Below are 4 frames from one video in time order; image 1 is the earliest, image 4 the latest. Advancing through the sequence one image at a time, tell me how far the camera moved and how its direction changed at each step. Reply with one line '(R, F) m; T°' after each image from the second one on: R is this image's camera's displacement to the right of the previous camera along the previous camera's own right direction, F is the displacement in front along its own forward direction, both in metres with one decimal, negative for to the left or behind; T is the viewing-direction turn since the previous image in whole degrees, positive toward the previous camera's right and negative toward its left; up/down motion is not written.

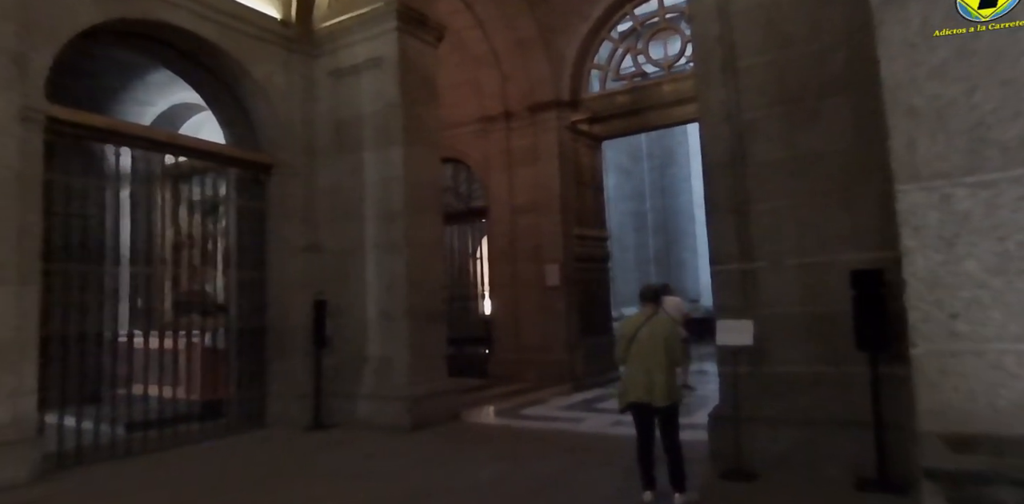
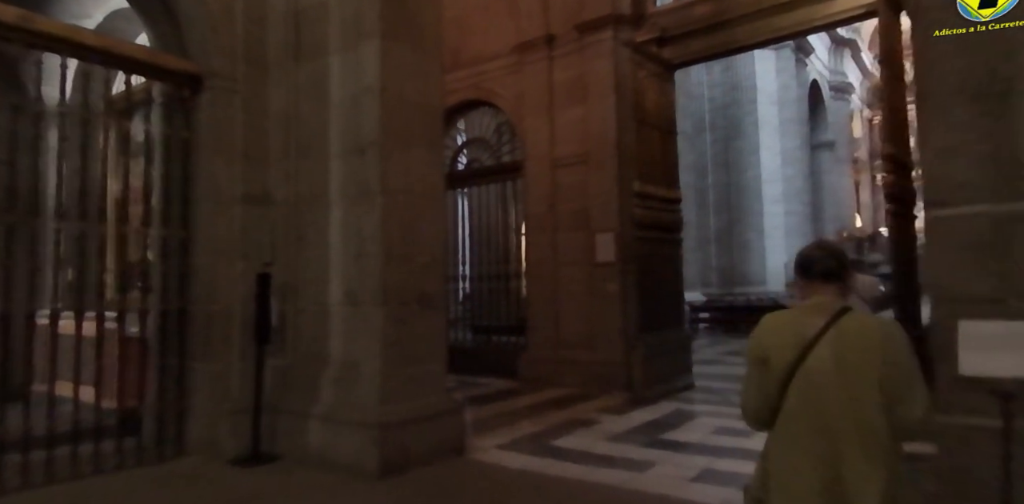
(+0.1, +2.3) m; -4°
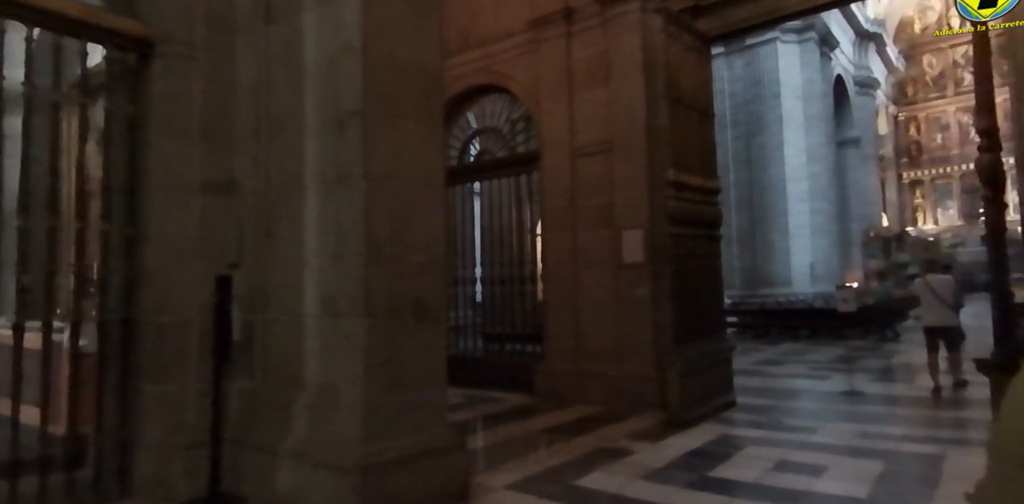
(0.0, +0.9) m; -1°
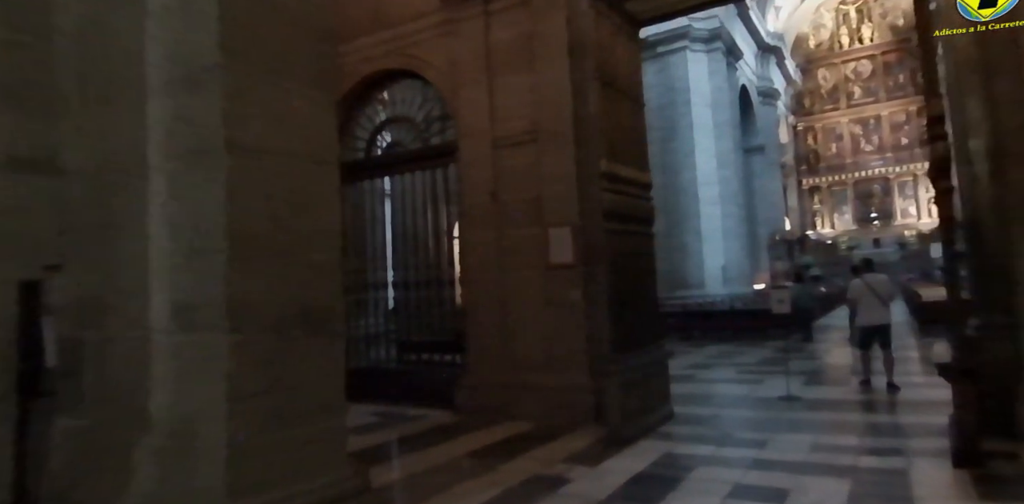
(0.0, +0.7) m; +7°
